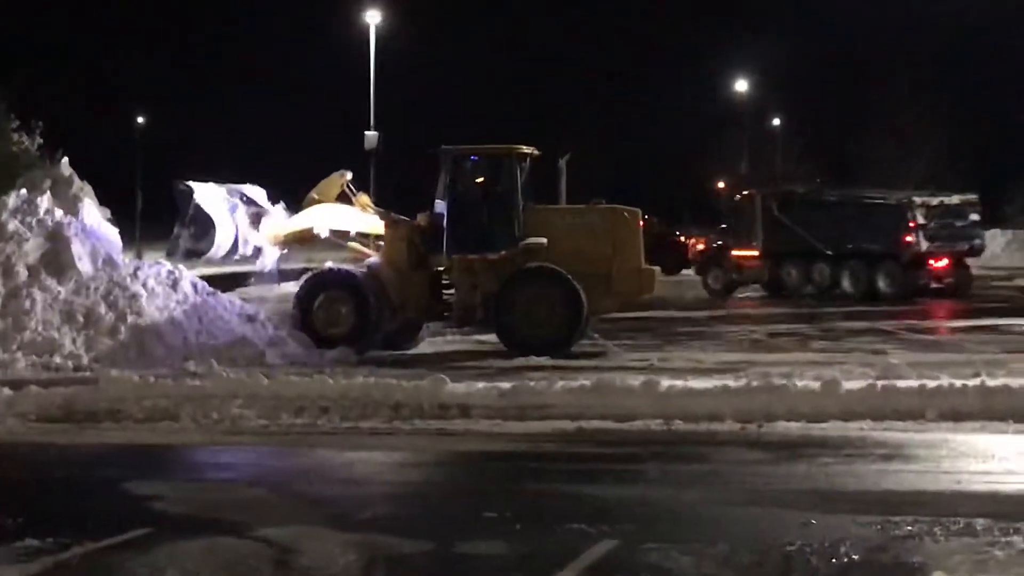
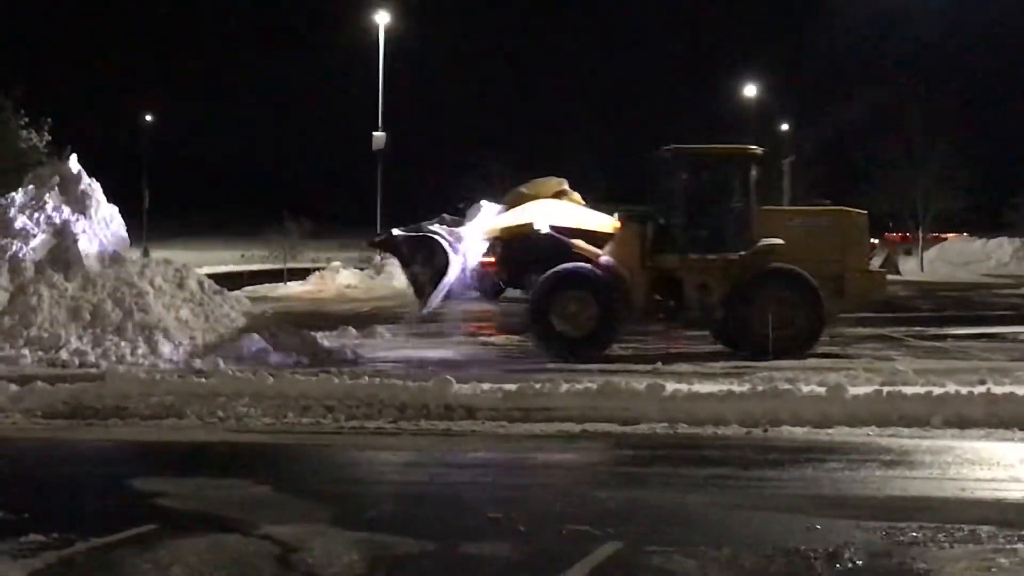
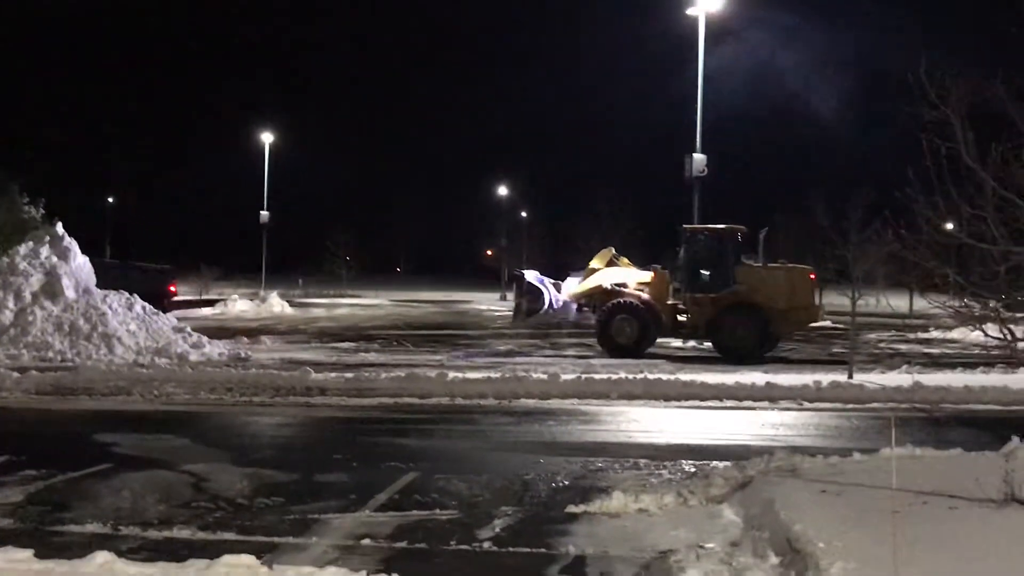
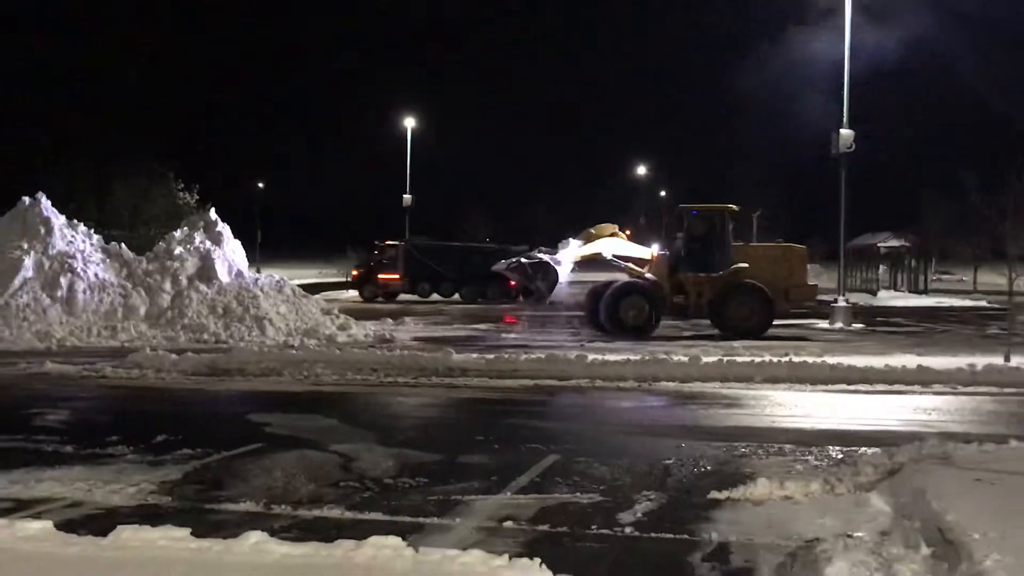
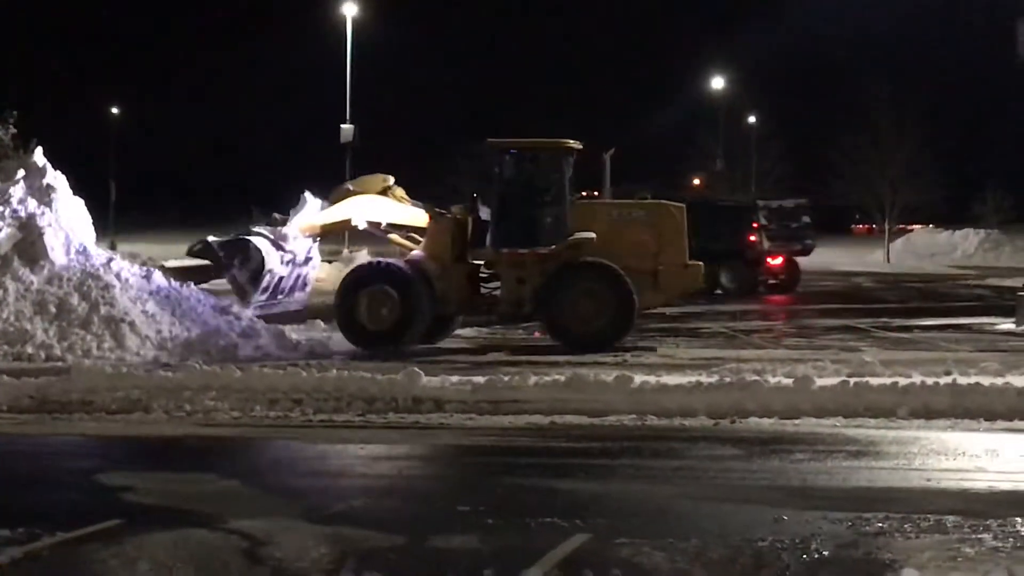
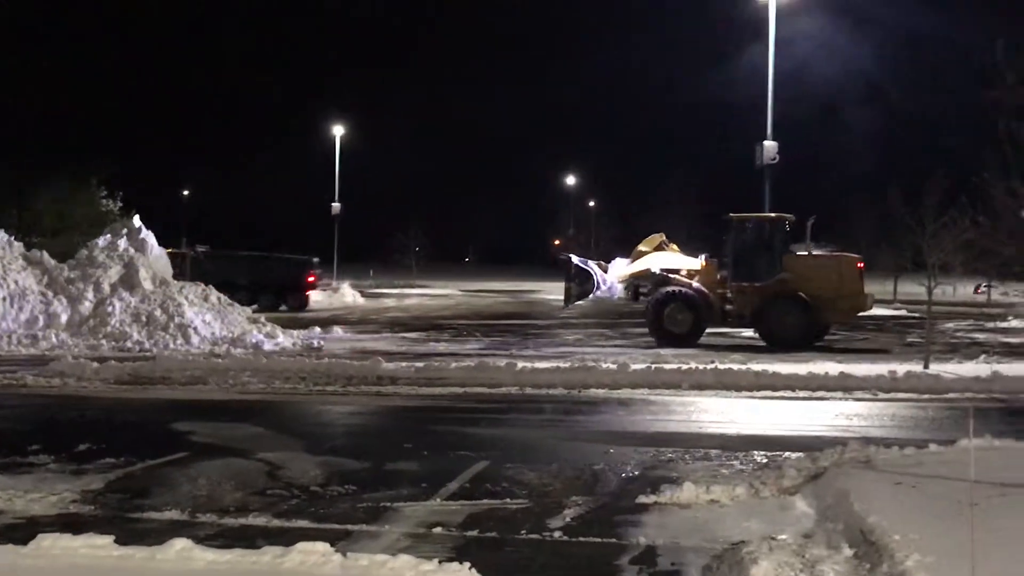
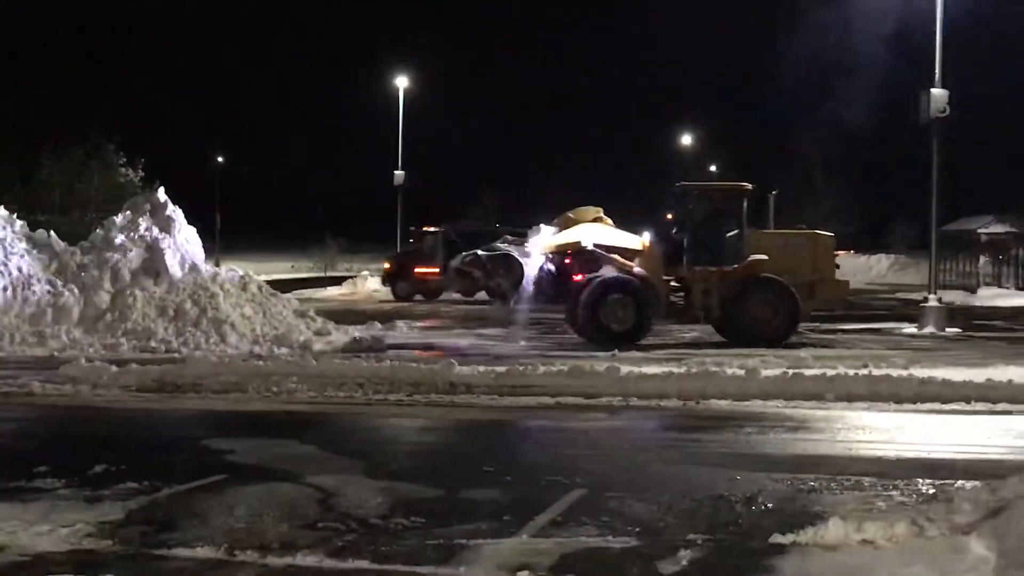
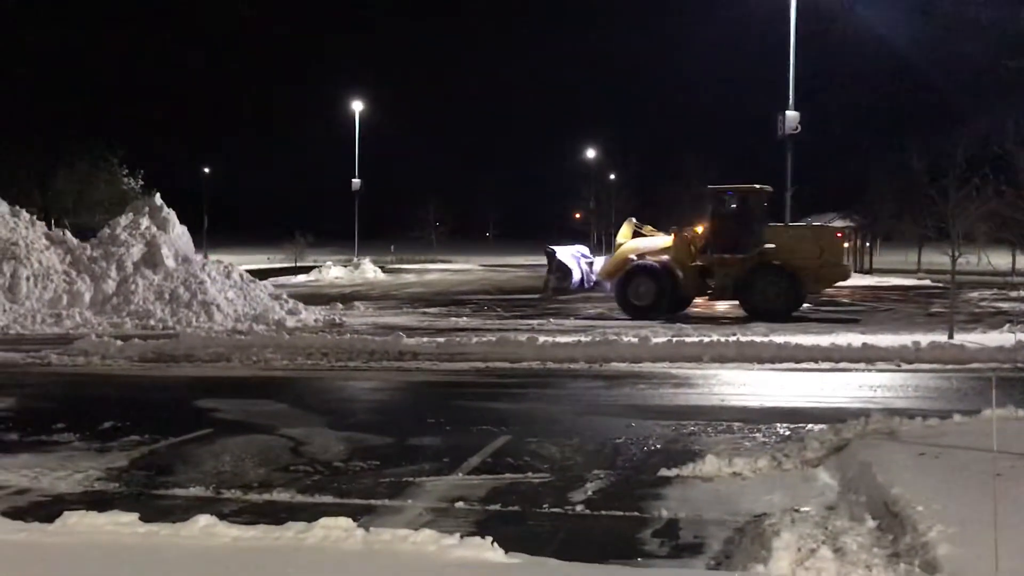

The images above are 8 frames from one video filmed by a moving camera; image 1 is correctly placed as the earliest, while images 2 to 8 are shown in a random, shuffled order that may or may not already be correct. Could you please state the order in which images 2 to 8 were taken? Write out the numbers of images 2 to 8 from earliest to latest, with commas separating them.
5, 2, 7, 4, 6, 3, 8
